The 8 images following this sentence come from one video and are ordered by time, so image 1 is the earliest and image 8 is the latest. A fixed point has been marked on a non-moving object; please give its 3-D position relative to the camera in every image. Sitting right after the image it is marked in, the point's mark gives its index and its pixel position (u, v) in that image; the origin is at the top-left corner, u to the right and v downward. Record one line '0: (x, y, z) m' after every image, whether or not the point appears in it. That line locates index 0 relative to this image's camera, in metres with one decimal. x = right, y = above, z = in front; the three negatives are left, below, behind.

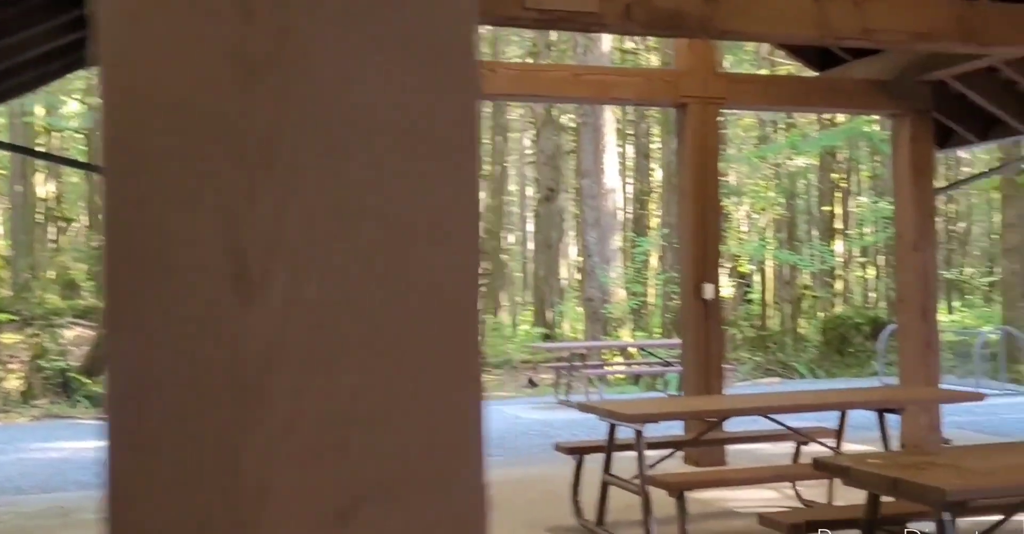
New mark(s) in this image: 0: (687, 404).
0: (+0.9, -0.7, +5.9) m
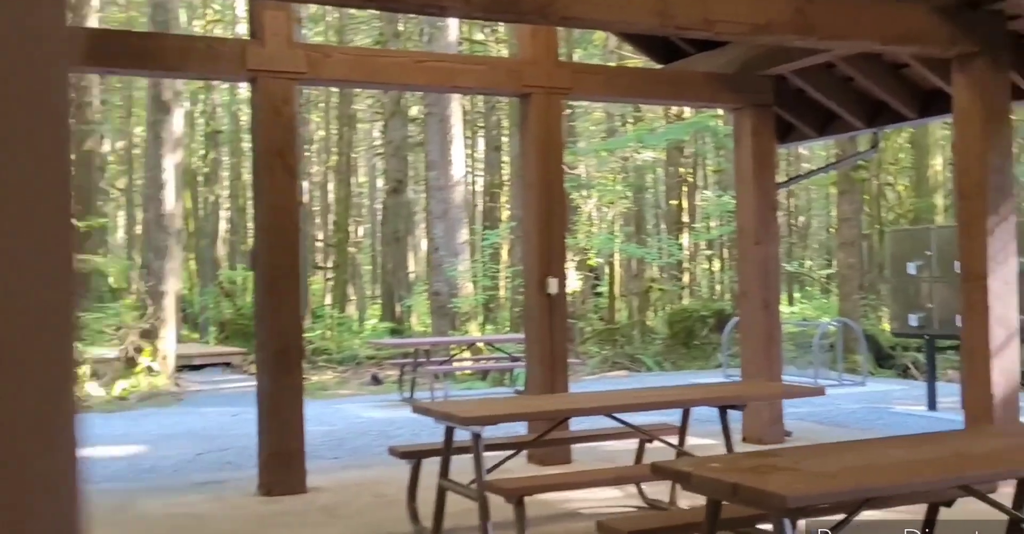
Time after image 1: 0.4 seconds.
0: (+0.1, -0.7, +5.7) m
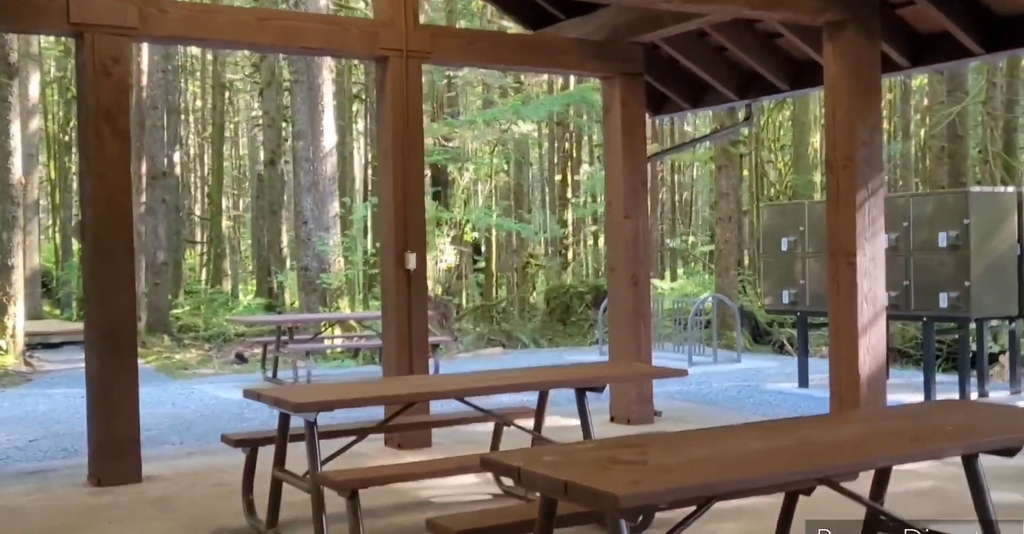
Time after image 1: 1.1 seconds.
0: (-0.7, -0.6, +5.3) m
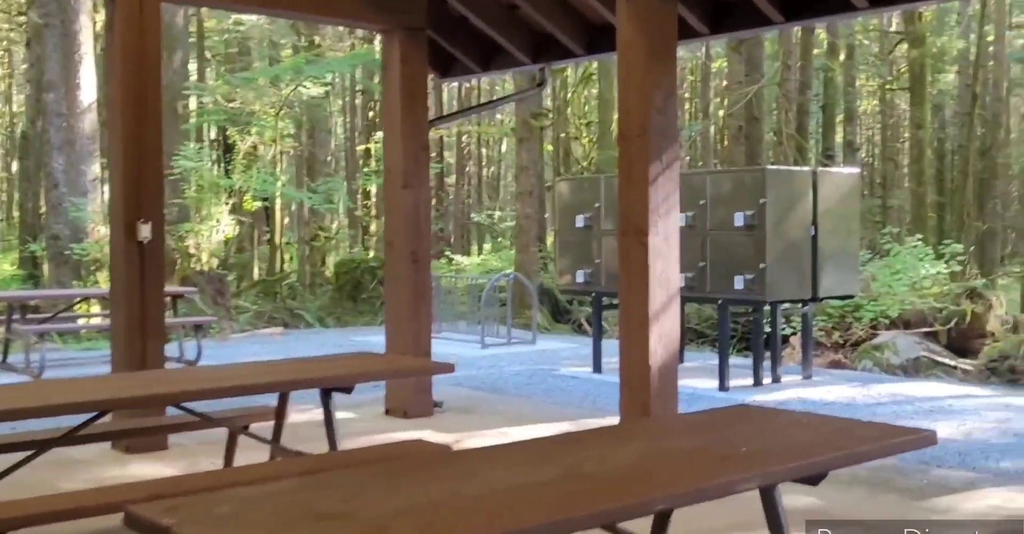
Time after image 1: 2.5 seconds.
0: (-1.7, -0.5, +4.3) m
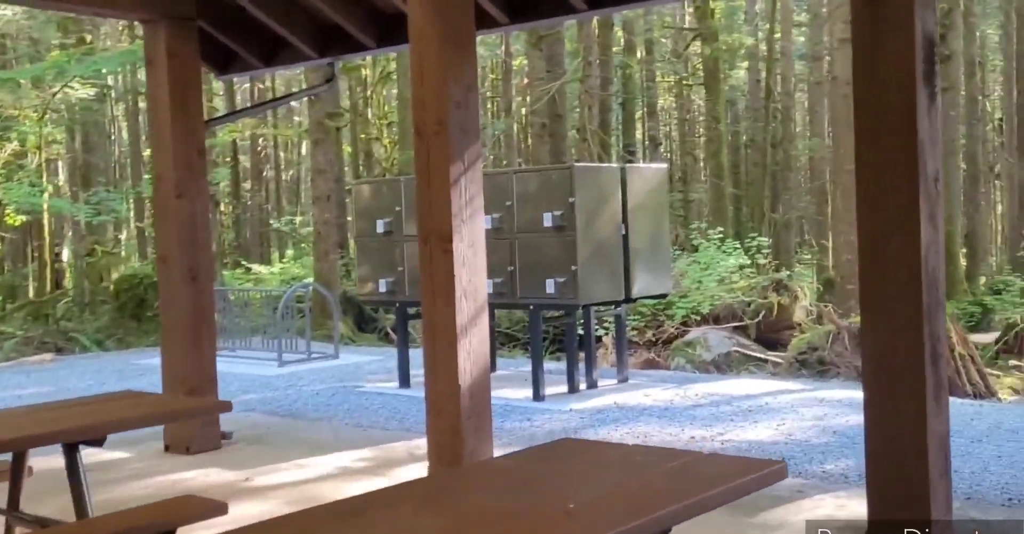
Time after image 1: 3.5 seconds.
0: (-2.4, -0.6, +3.4) m
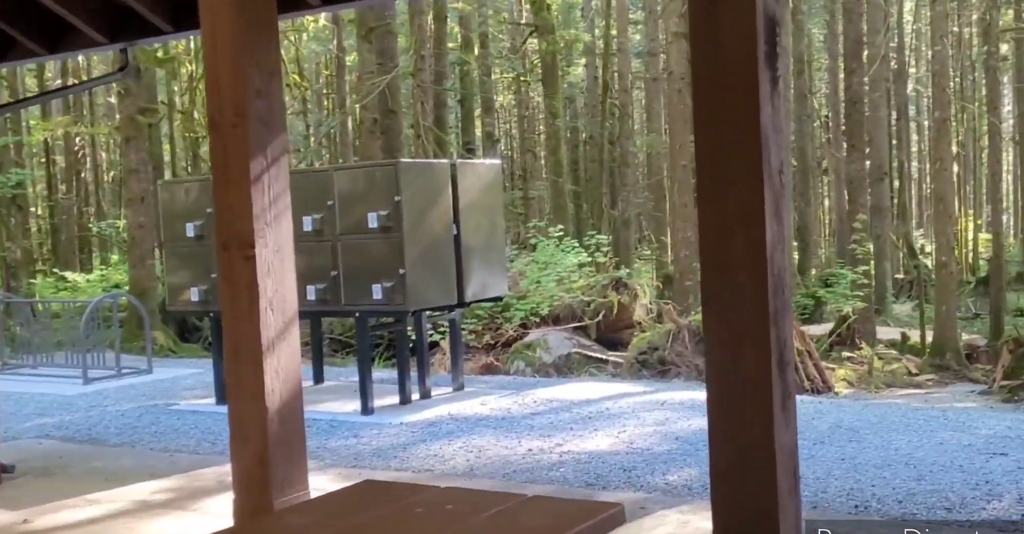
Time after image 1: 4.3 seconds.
0: (-2.9, -0.7, +2.5) m
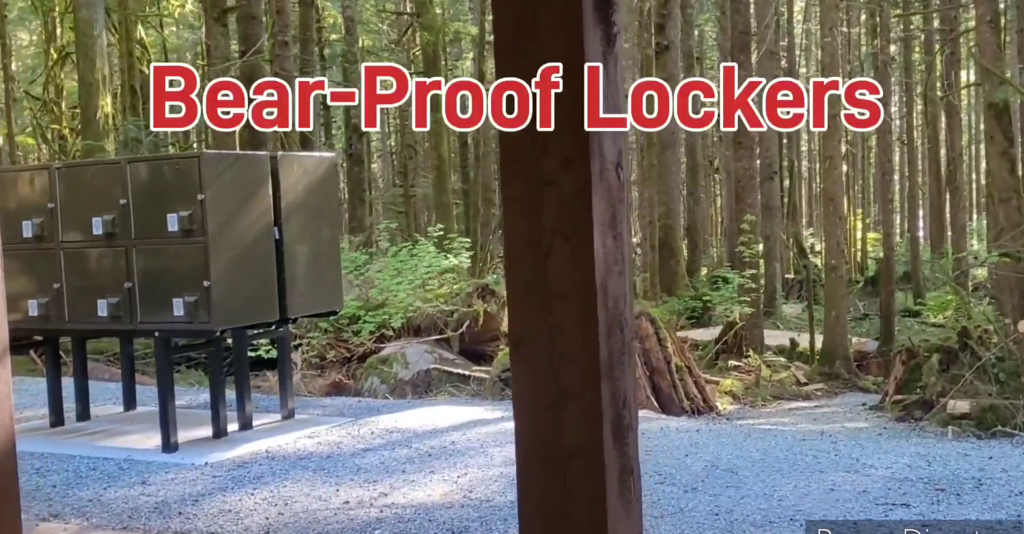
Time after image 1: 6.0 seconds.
0: (-3.4, -0.7, +1.1) m
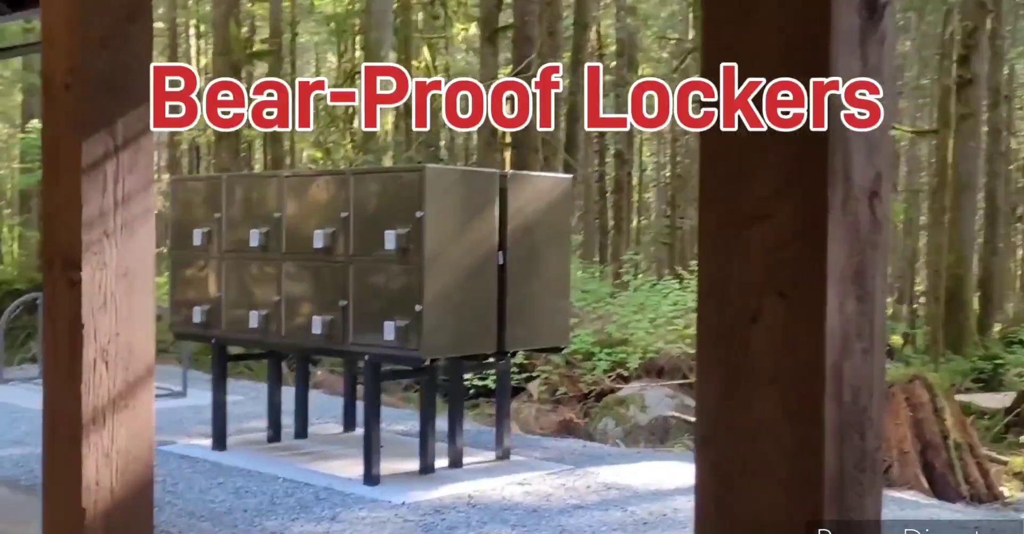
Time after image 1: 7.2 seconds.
0: (-3.4, -0.6, +1.1) m
